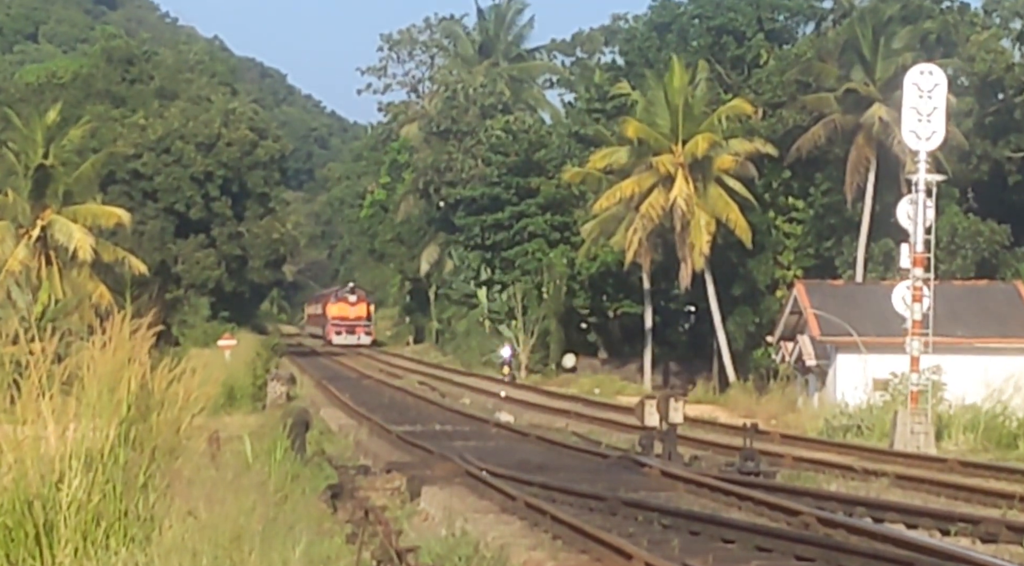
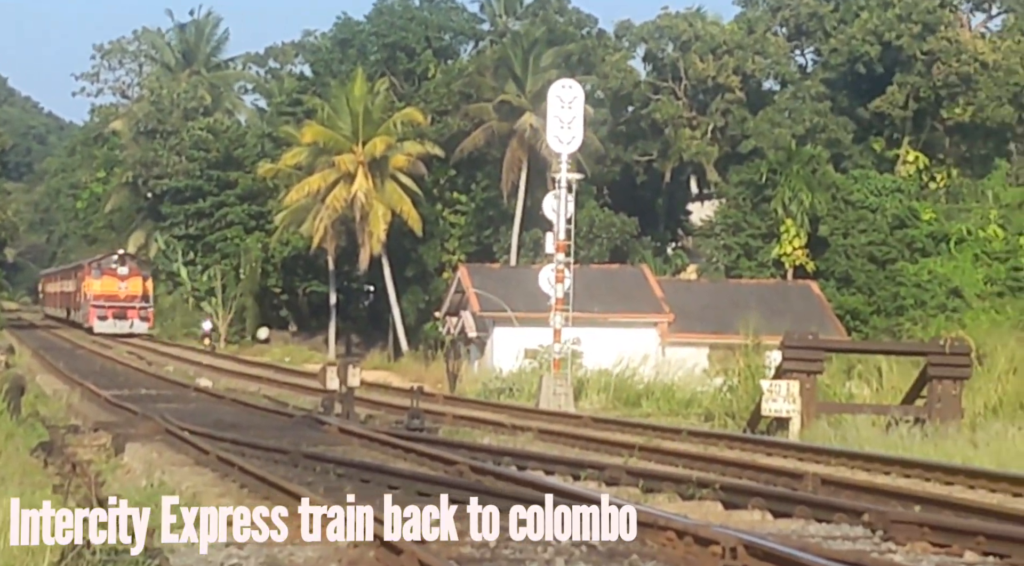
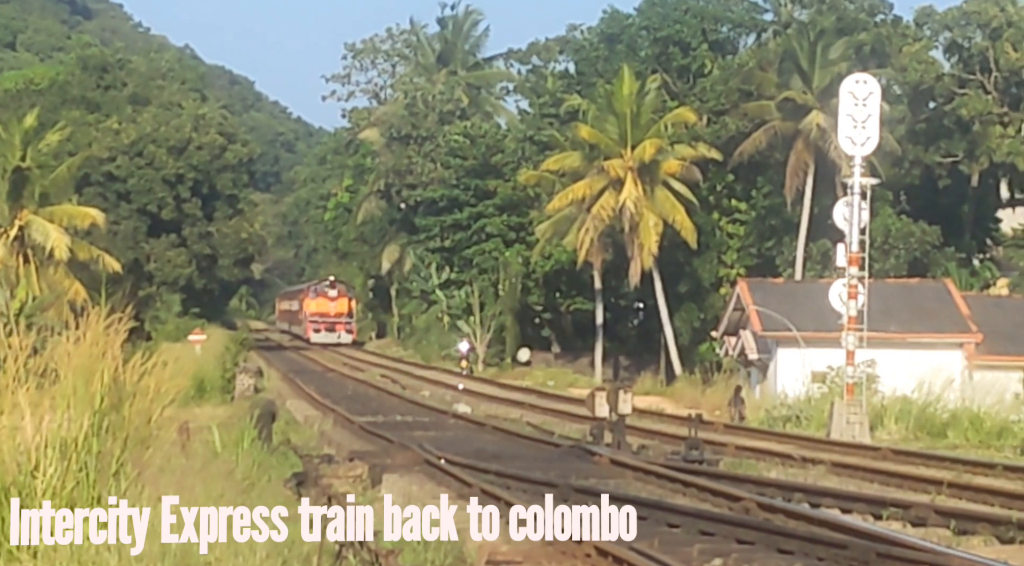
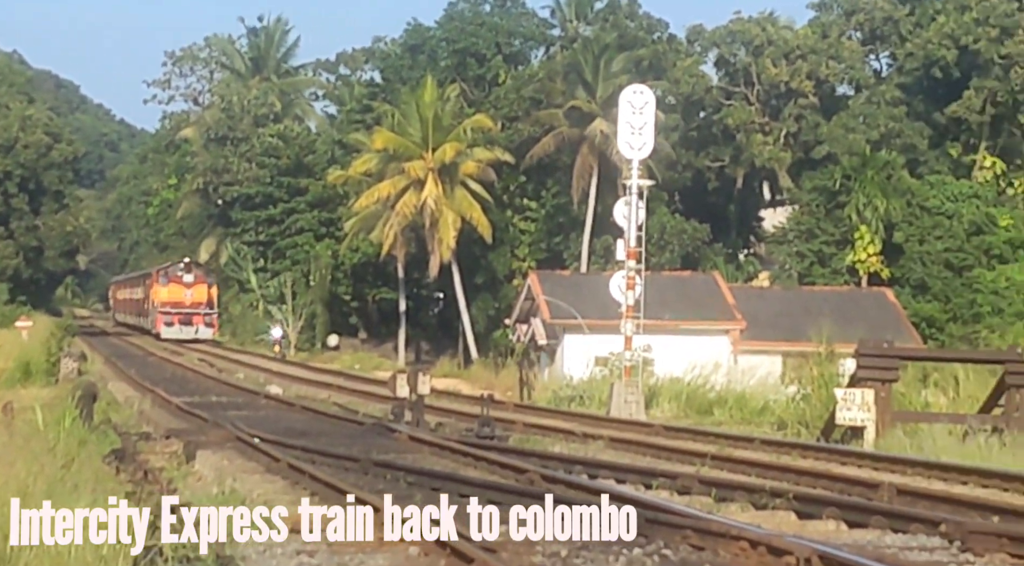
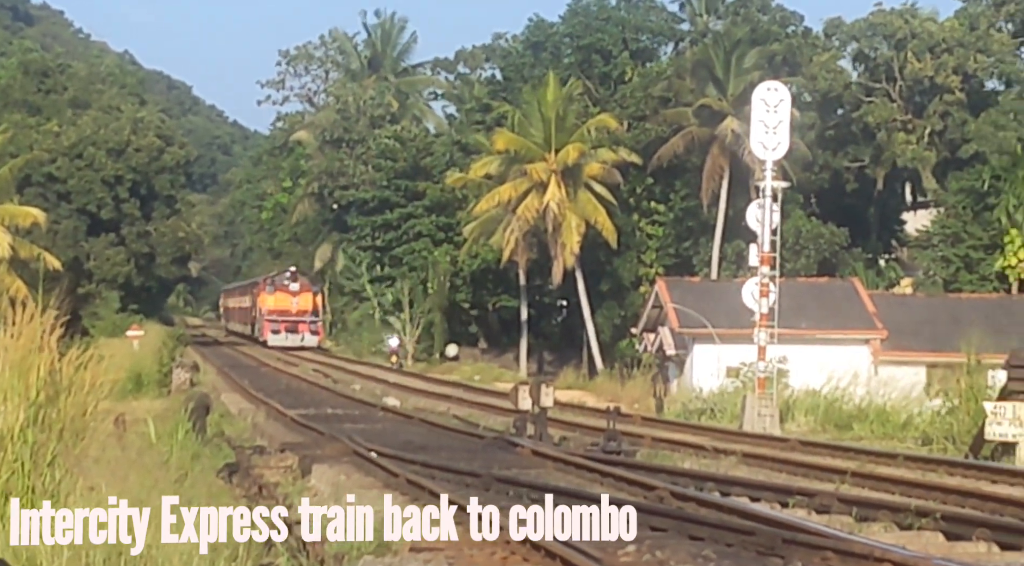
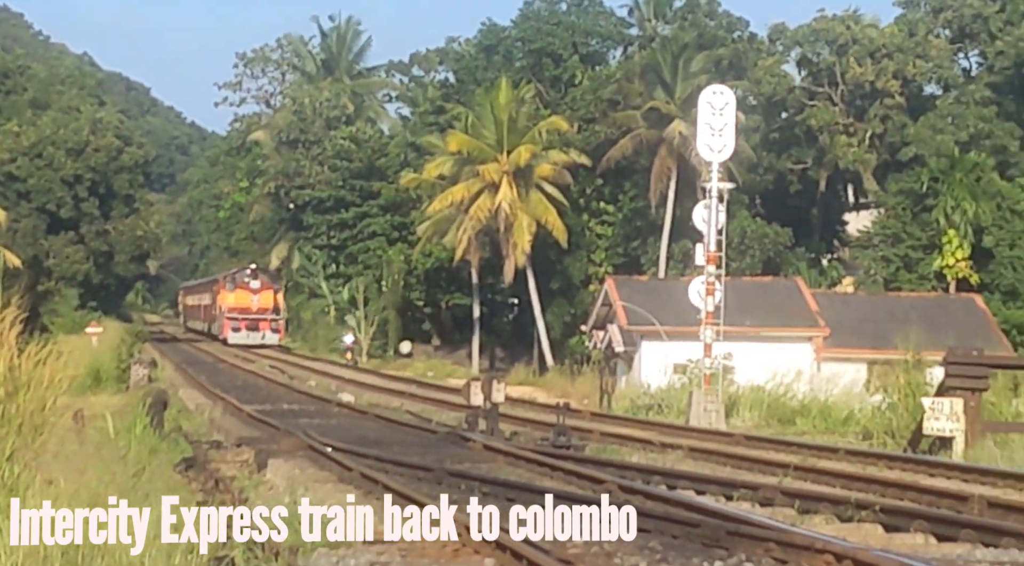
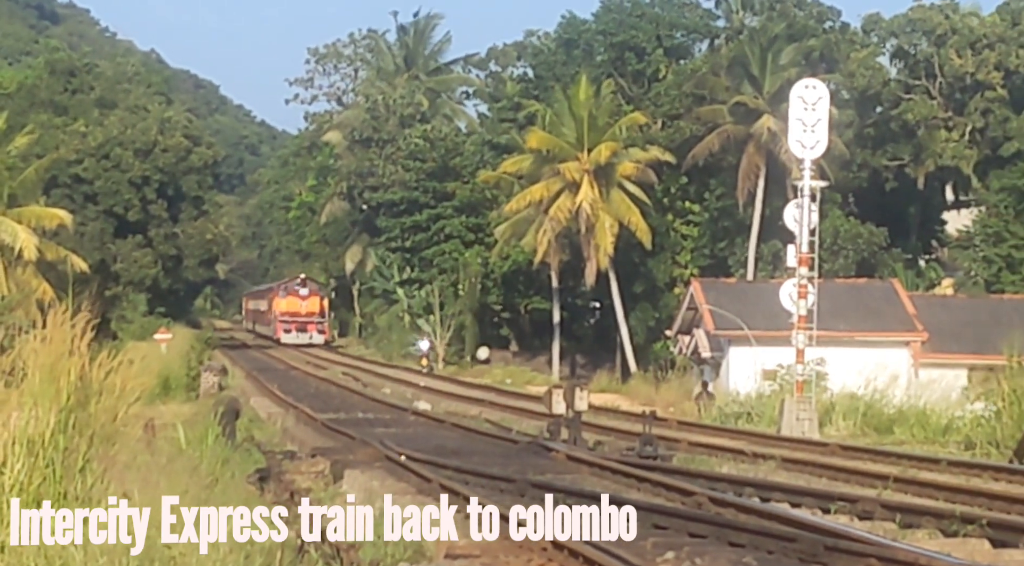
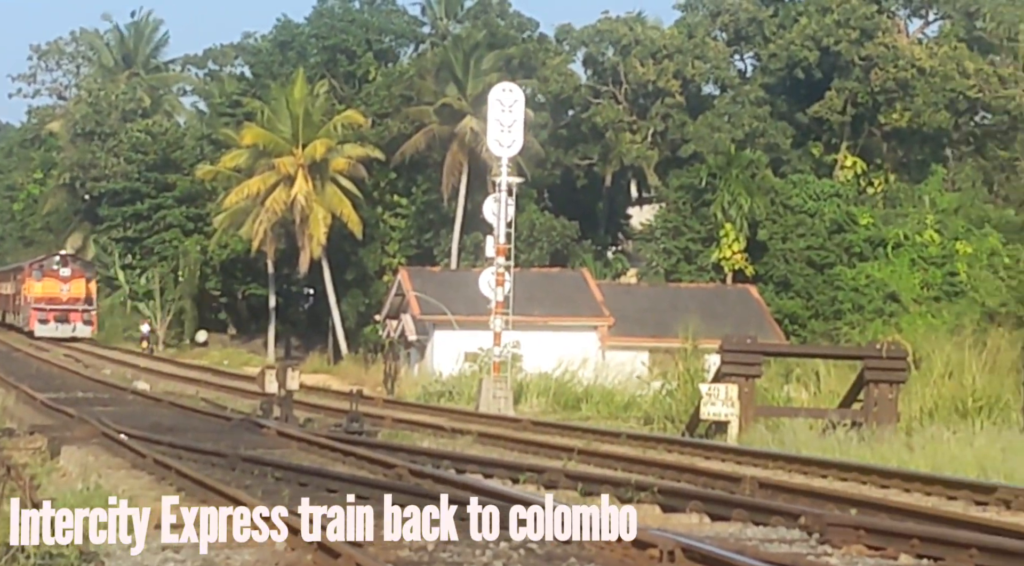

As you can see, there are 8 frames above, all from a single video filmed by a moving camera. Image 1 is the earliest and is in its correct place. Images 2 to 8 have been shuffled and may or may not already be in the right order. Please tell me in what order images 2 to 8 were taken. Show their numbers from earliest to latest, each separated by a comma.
3, 7, 5, 6, 4, 2, 8
